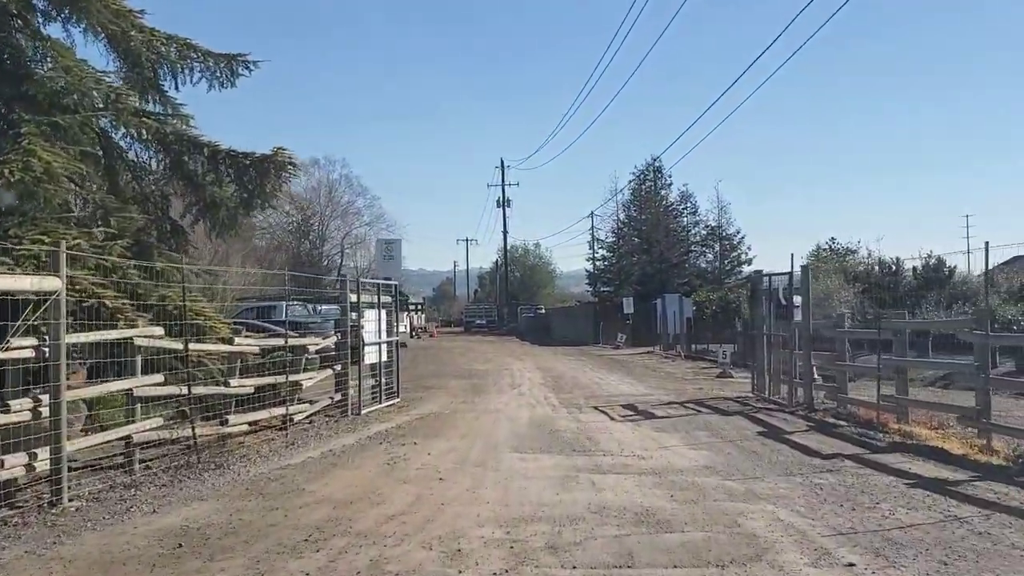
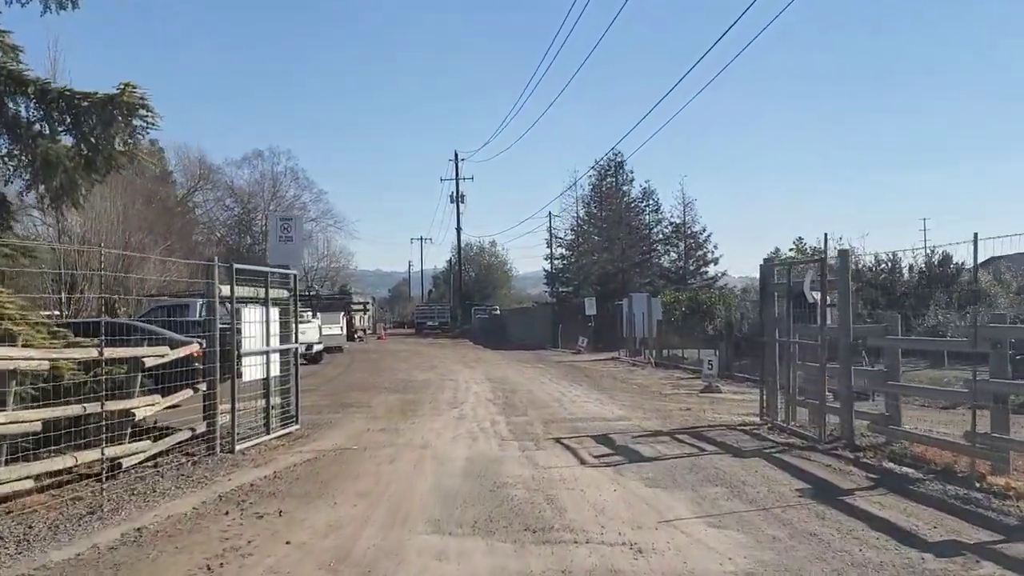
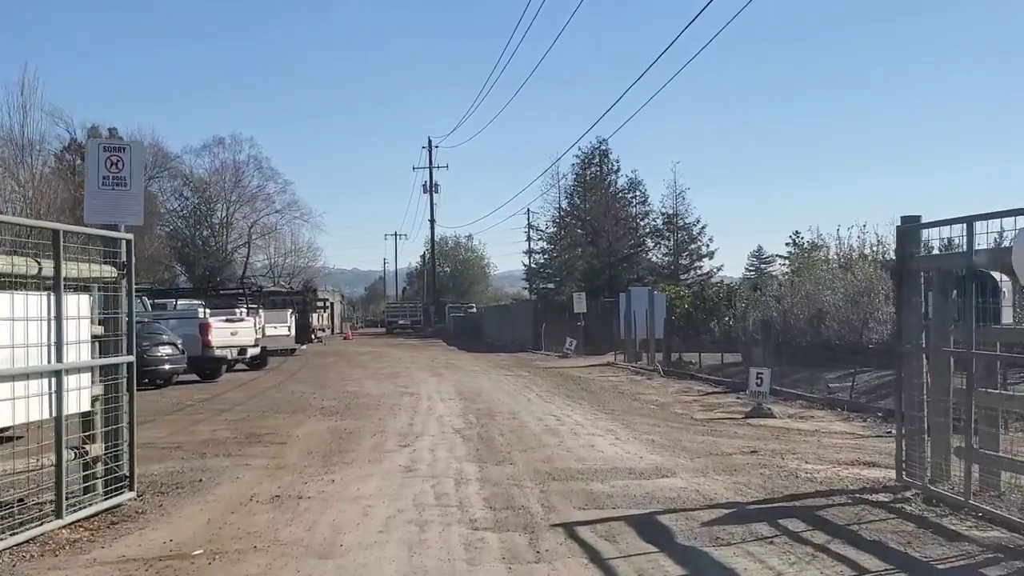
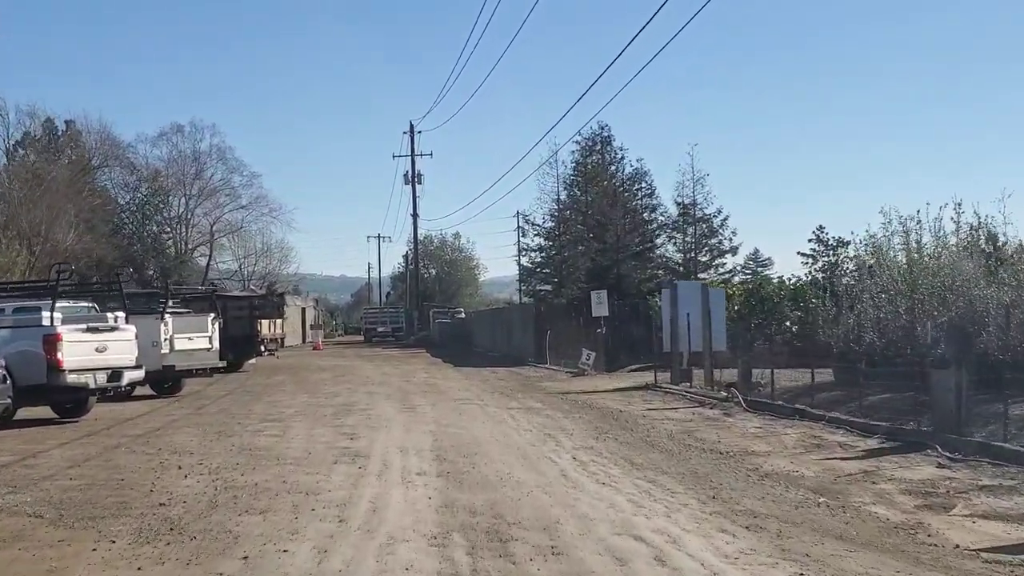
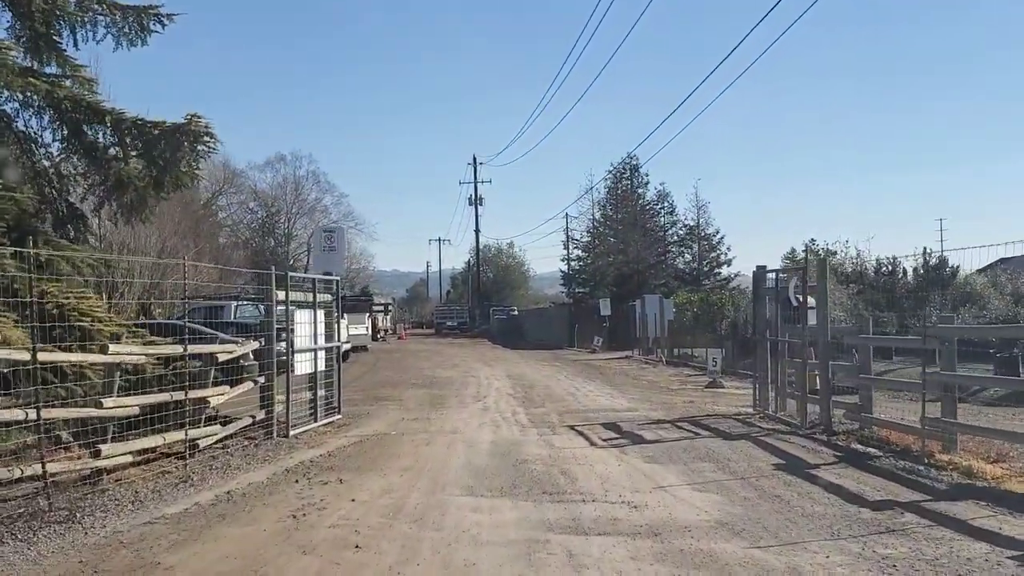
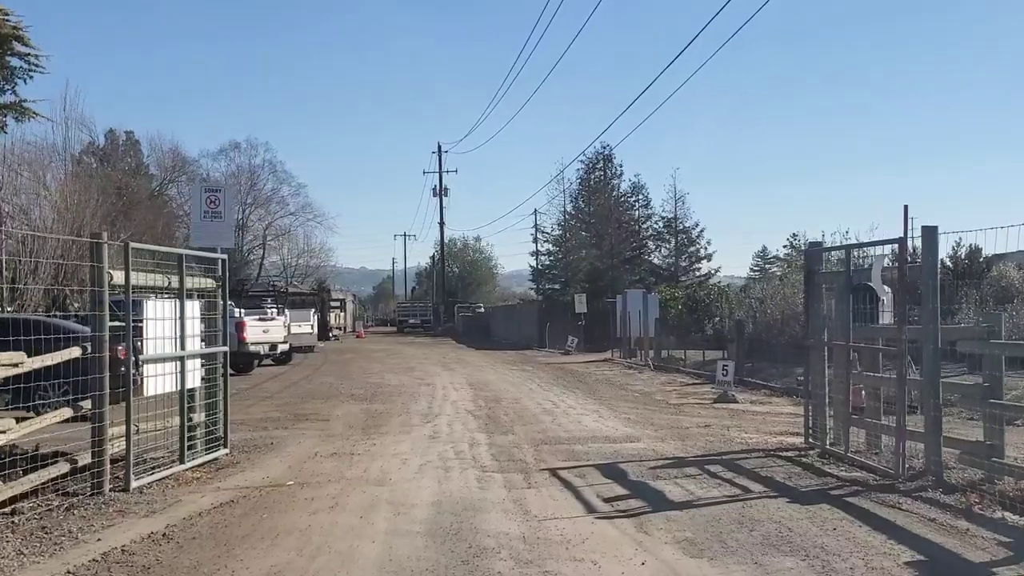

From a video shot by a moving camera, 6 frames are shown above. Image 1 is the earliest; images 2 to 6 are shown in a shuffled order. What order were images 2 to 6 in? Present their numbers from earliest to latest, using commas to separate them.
5, 2, 6, 3, 4
